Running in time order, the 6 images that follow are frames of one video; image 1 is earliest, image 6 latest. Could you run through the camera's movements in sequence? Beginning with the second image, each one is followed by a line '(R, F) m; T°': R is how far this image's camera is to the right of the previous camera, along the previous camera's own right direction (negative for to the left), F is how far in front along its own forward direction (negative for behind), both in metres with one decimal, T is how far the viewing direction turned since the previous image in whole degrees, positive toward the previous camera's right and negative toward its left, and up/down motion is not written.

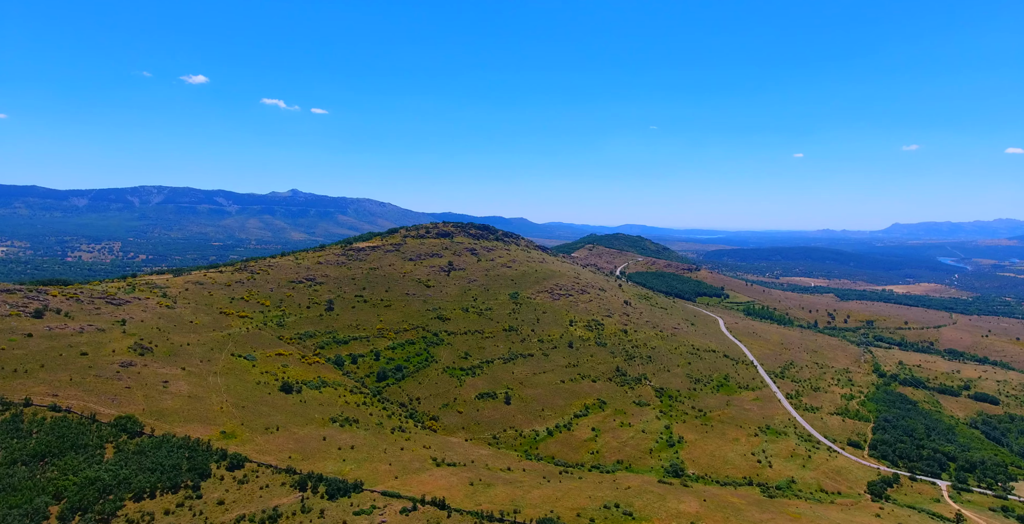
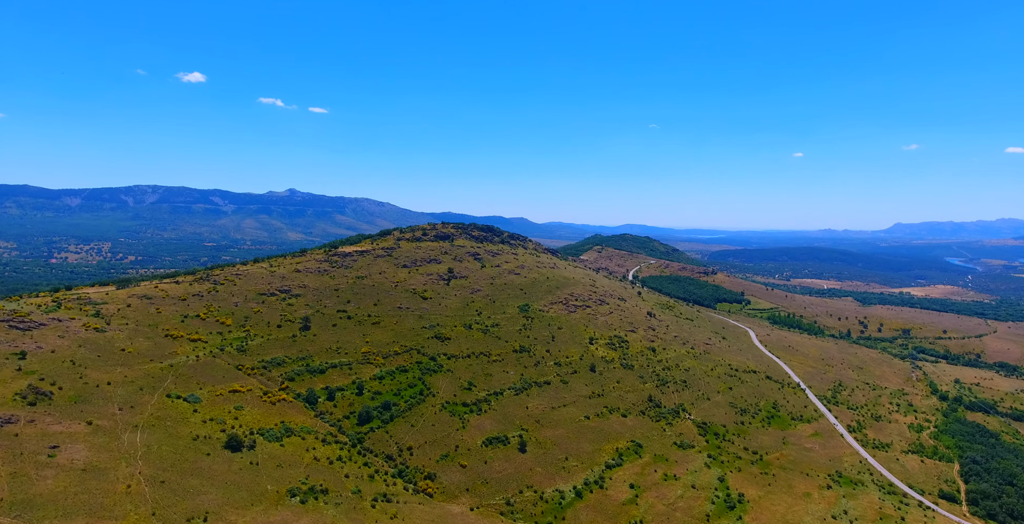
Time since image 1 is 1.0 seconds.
(-2.5, +22.6) m; 0°
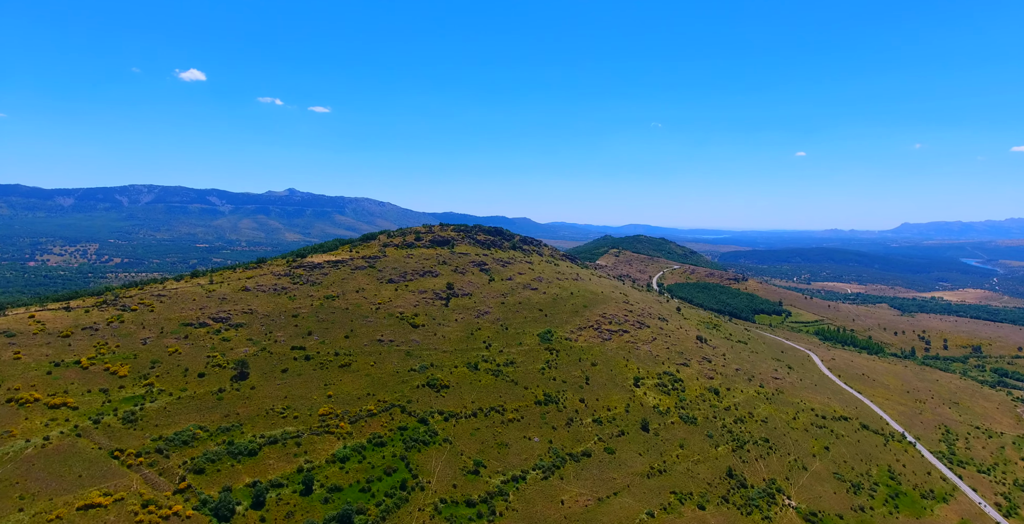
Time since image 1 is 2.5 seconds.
(-3.0, +33.9) m; 0°
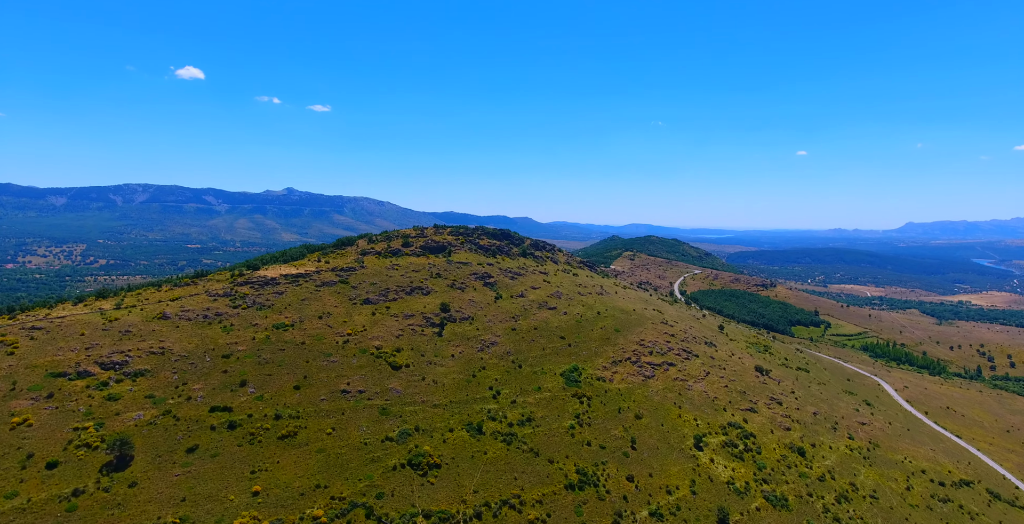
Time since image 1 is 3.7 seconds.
(-2.0, +27.4) m; 0°
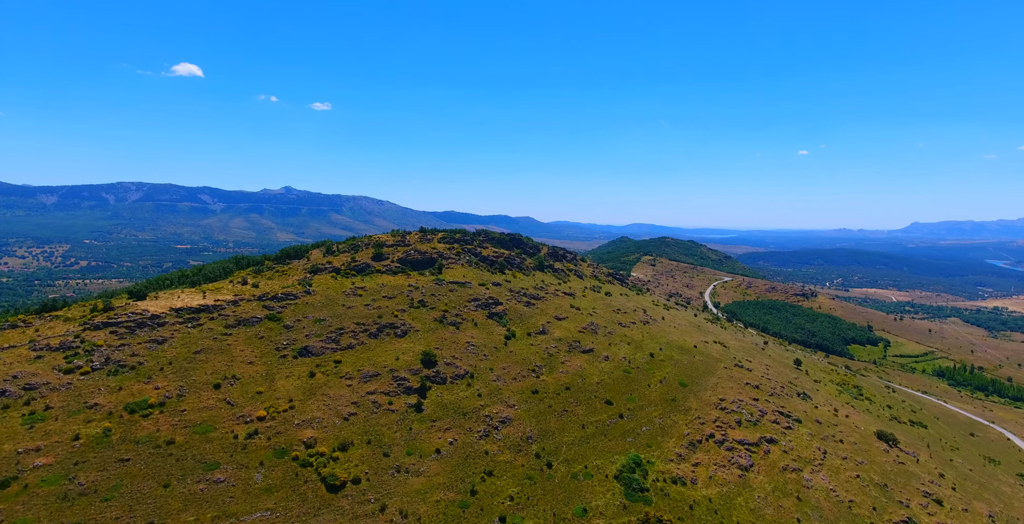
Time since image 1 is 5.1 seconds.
(-2.0, +32.4) m; 0°
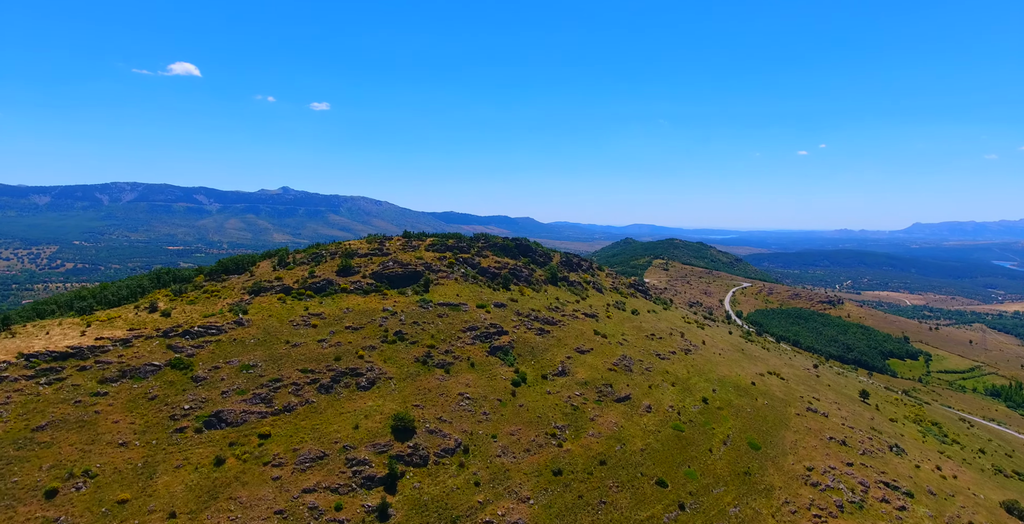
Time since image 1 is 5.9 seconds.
(-0.9, +18.5) m; 0°
